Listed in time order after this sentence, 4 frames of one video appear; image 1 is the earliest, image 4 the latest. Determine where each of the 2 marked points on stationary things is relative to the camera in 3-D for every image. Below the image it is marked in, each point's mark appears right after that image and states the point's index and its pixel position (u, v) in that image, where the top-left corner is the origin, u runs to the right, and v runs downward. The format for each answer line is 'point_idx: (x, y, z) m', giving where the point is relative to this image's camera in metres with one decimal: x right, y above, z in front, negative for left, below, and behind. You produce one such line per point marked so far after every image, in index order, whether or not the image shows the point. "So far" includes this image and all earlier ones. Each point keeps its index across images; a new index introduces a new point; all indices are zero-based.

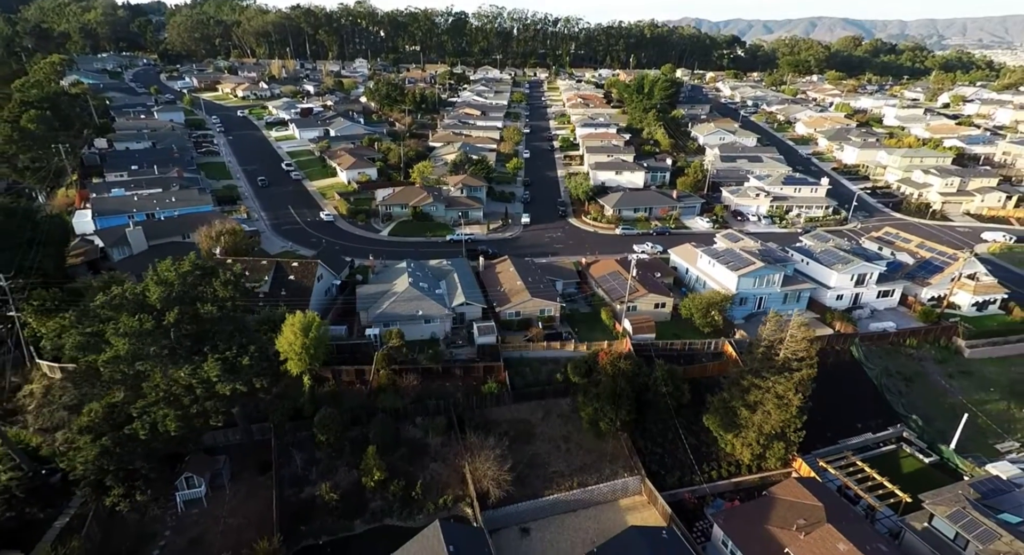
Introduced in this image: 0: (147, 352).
0: (-10.1, -2.1, +16.5) m
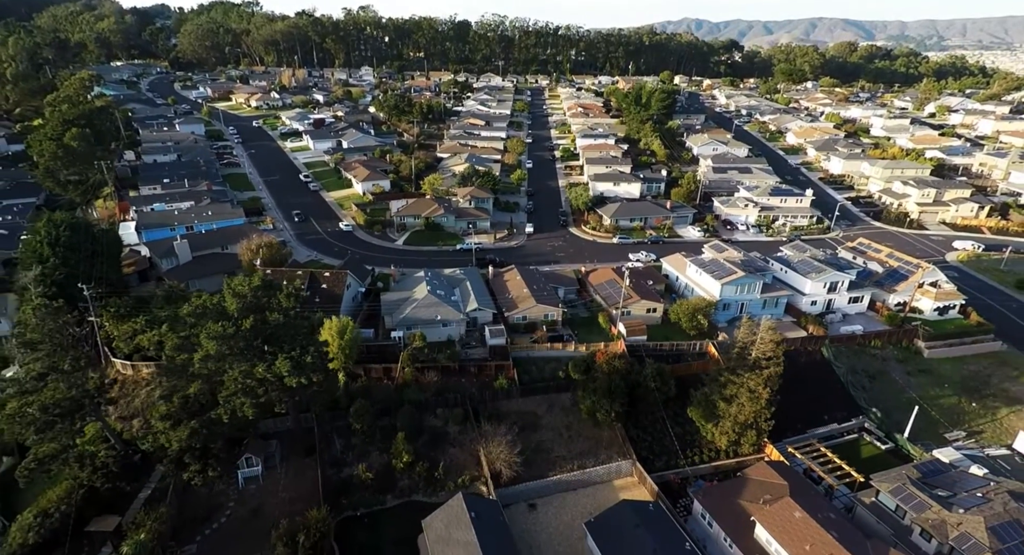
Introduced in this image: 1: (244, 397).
0: (-9.7, -2.6, +20.0) m
1: (-9.3, -4.2, +20.1) m
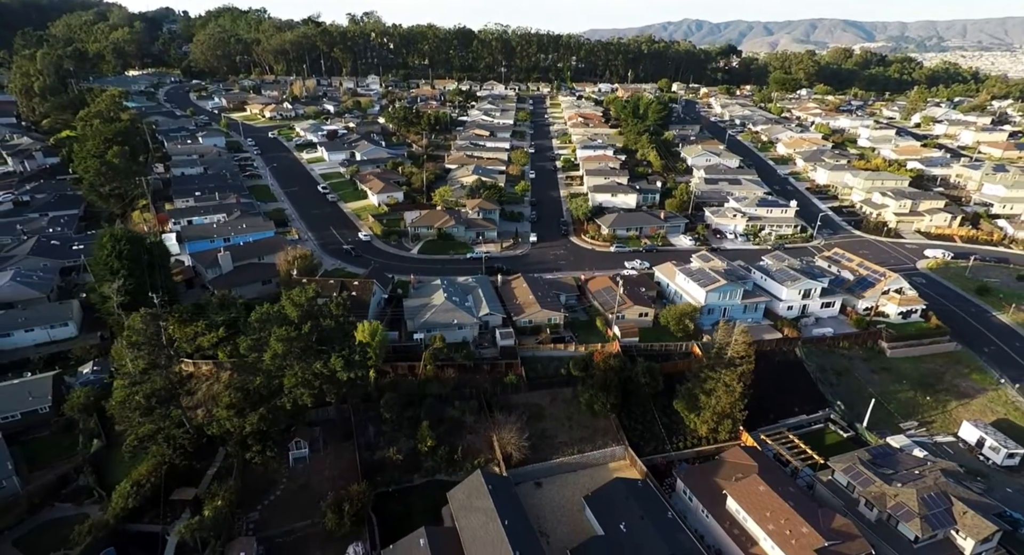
0: (-9.3, -3.1, +24.0) m
1: (-8.8, -4.7, +24.1) m
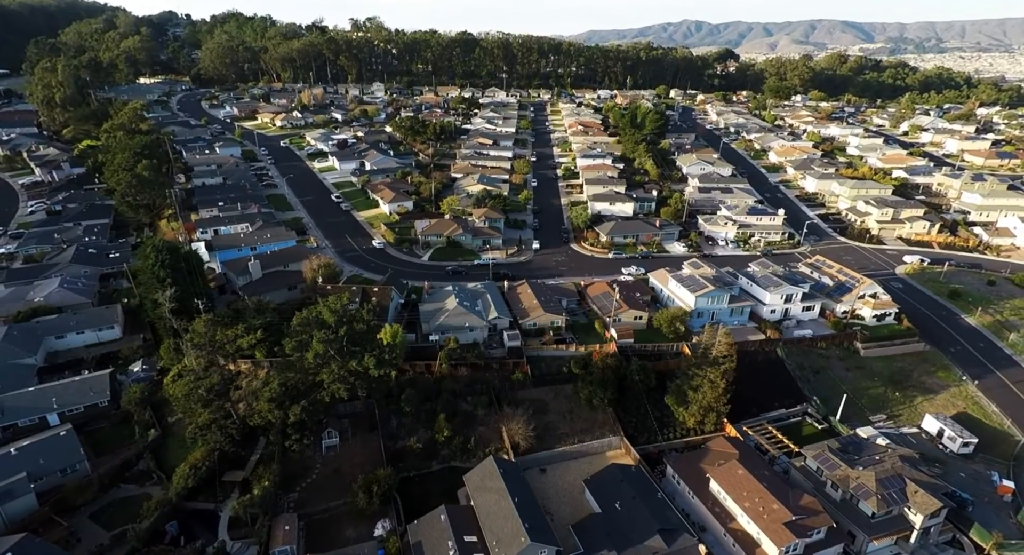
0: (-8.9, -3.5, +27.4) m
1: (-8.4, -5.1, +27.5) m
